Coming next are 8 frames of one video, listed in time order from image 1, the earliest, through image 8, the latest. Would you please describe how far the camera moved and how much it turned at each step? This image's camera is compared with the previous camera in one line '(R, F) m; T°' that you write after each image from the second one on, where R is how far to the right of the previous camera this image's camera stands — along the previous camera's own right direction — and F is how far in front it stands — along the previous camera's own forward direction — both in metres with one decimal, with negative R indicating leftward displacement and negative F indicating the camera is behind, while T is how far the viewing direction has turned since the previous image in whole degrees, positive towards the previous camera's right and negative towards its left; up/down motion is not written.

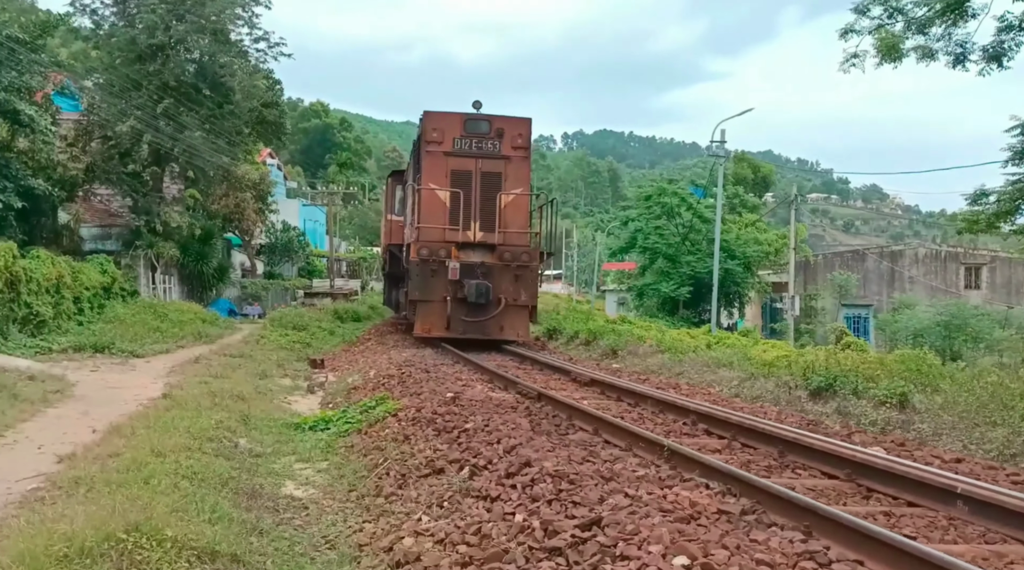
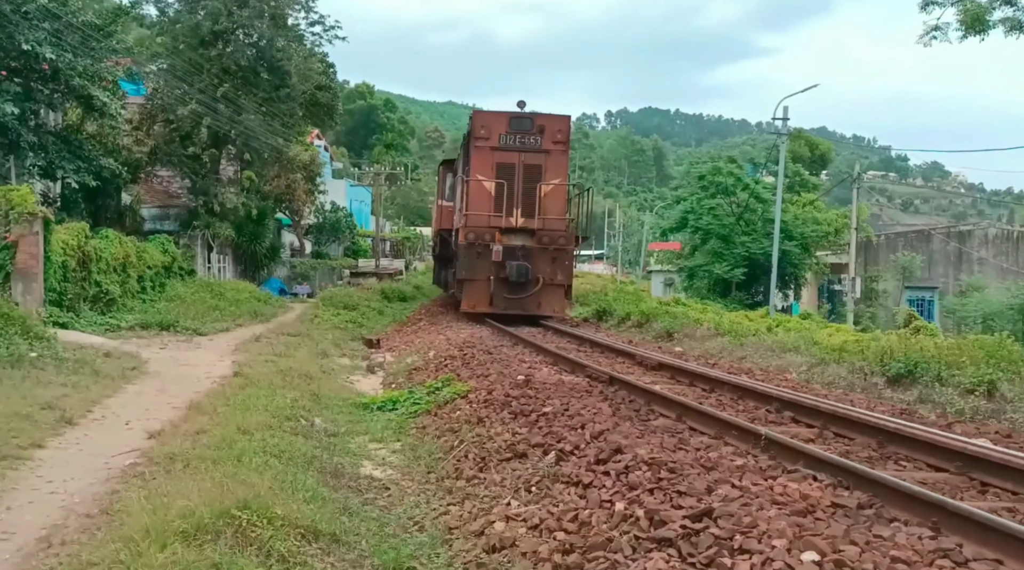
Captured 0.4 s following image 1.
(-0.3, +0.1) m; -2°
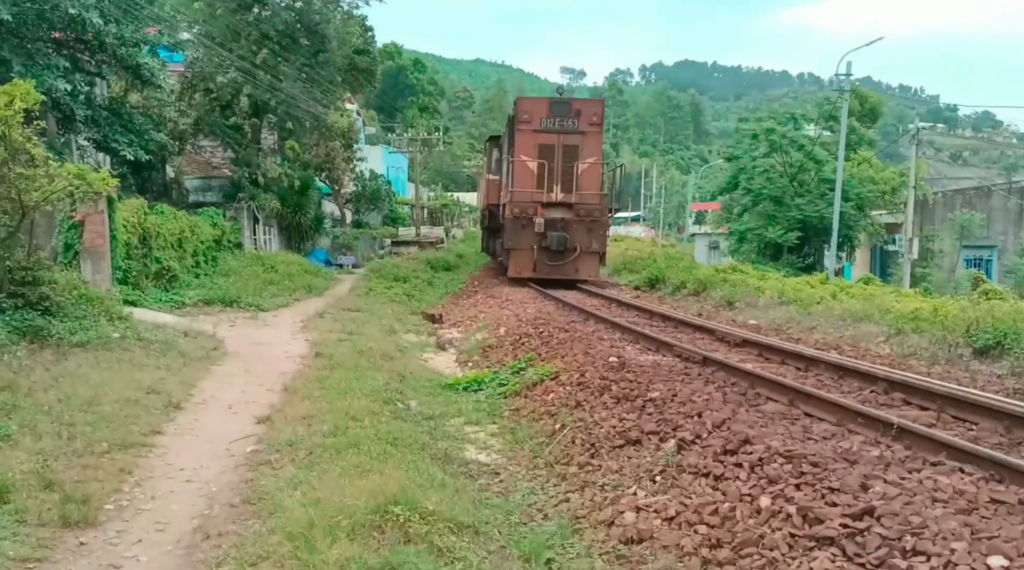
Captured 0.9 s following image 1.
(-0.4, 0.0) m; -2°
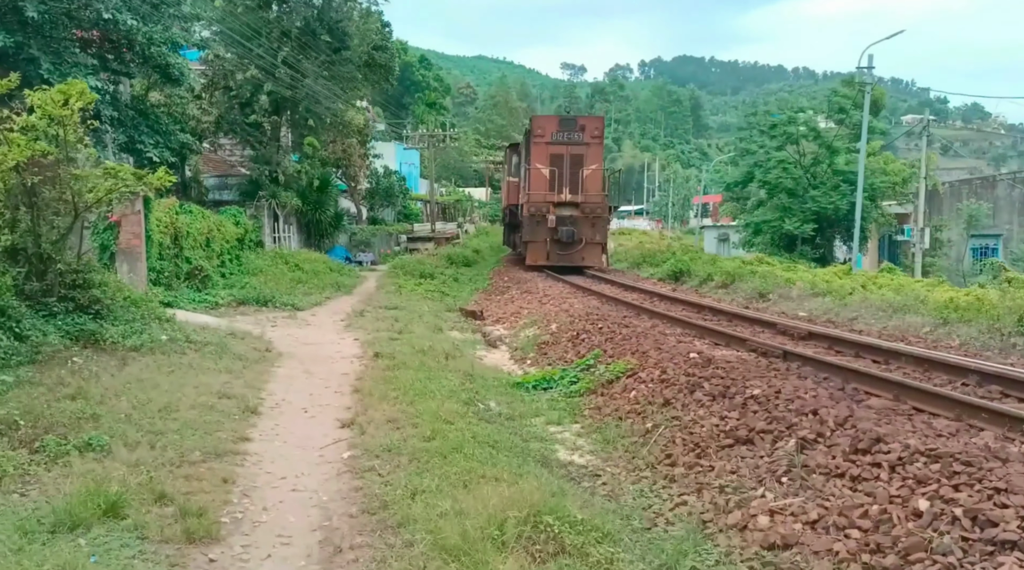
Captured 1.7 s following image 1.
(-0.6, +0.1) m; -1°
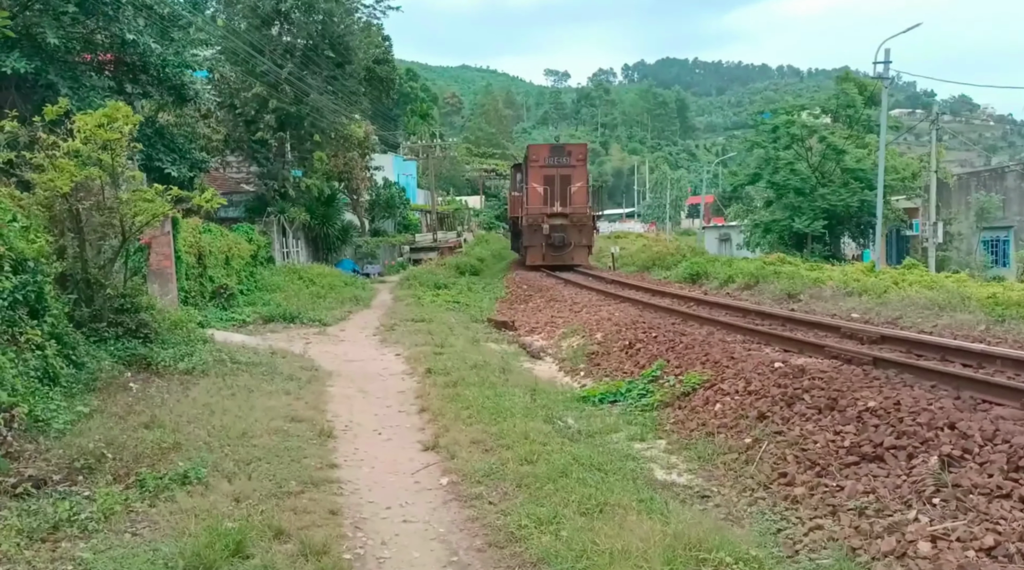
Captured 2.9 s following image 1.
(-0.6, +0.3) m; 0°
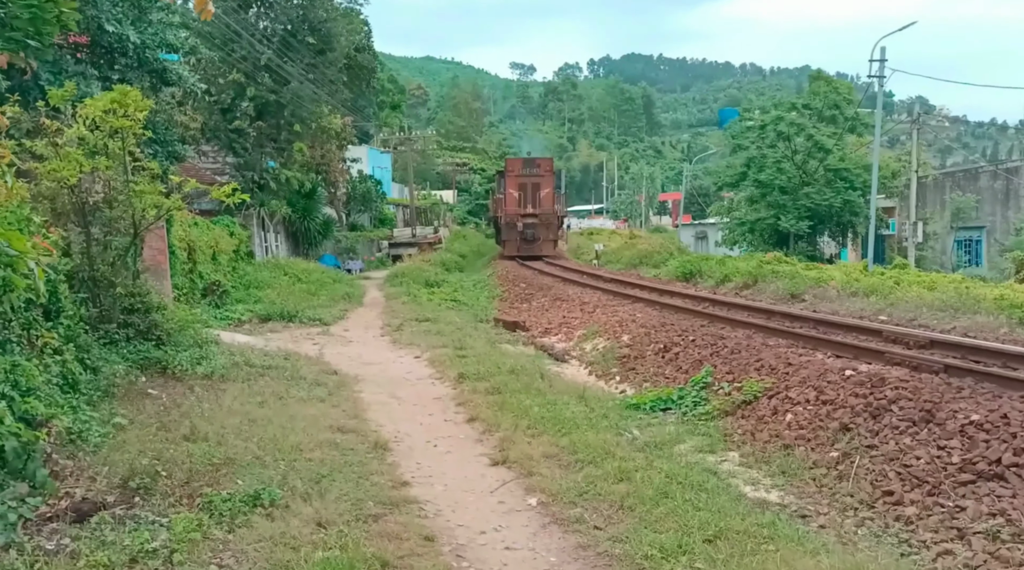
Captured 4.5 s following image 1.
(-0.7, +0.4) m; +1°
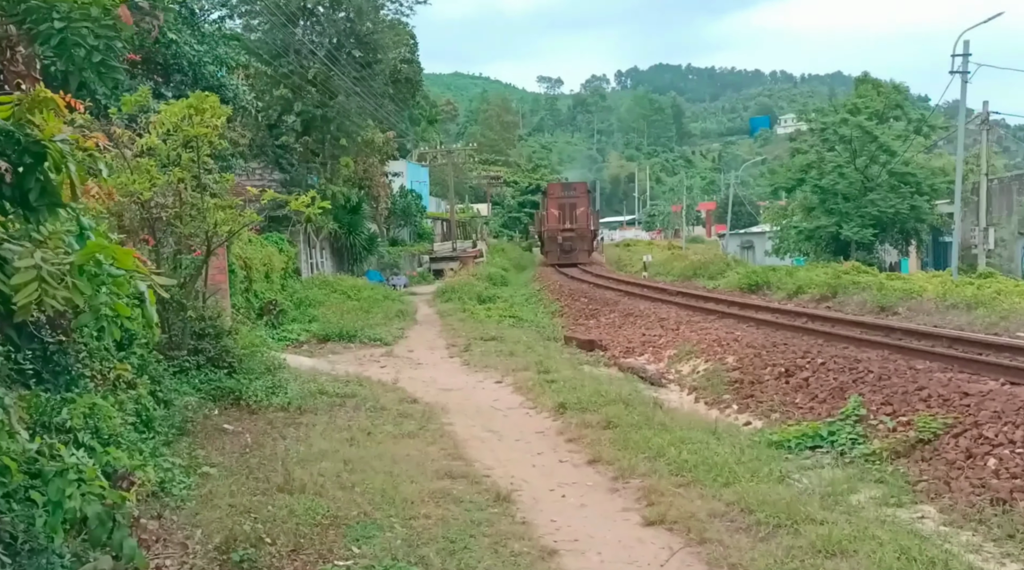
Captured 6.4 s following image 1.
(-0.7, +1.3) m; -2°
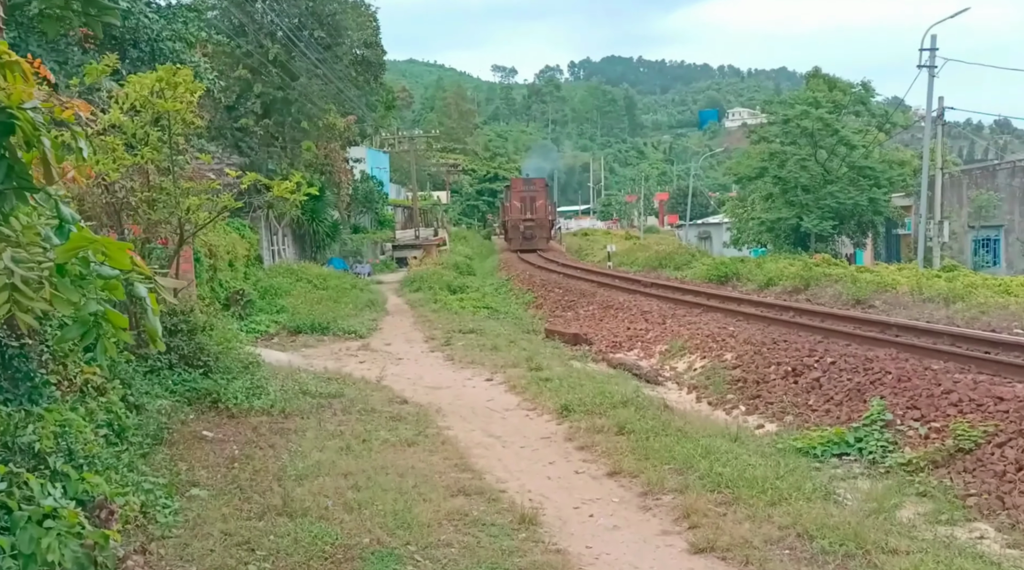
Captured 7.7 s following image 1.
(-0.4, +0.5) m; +2°
